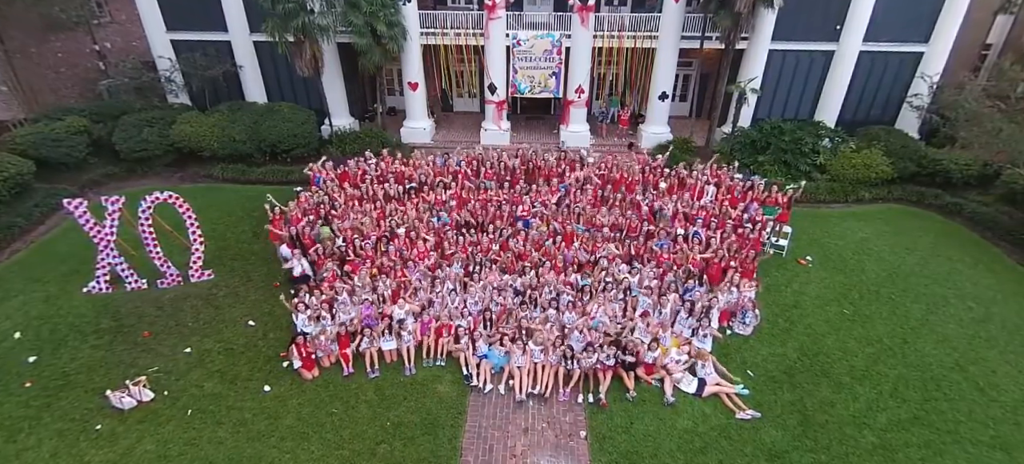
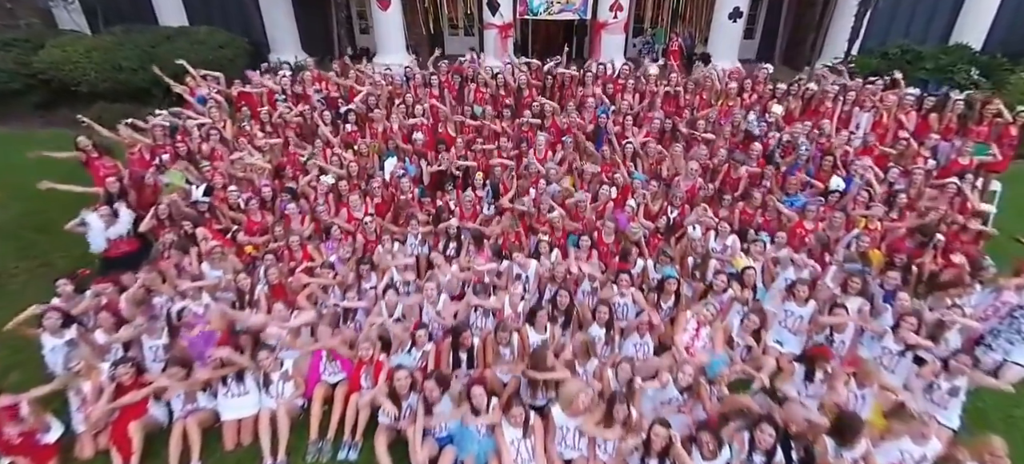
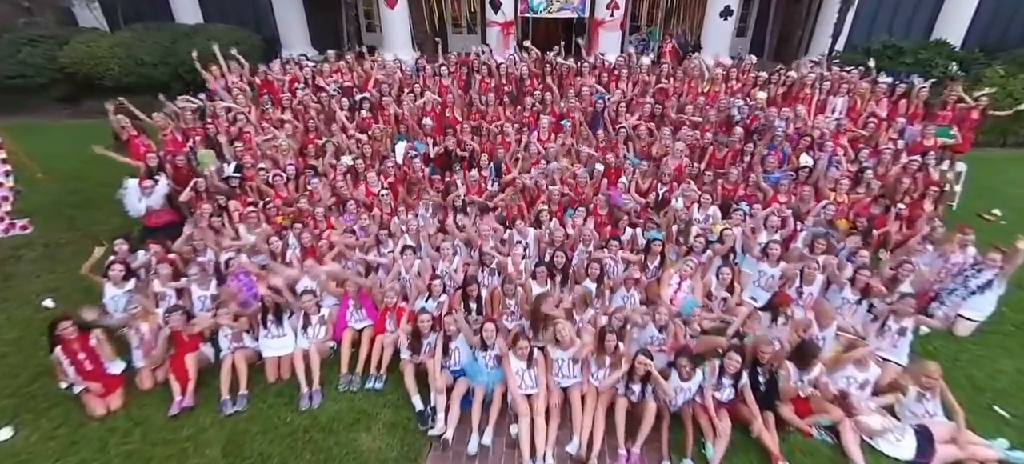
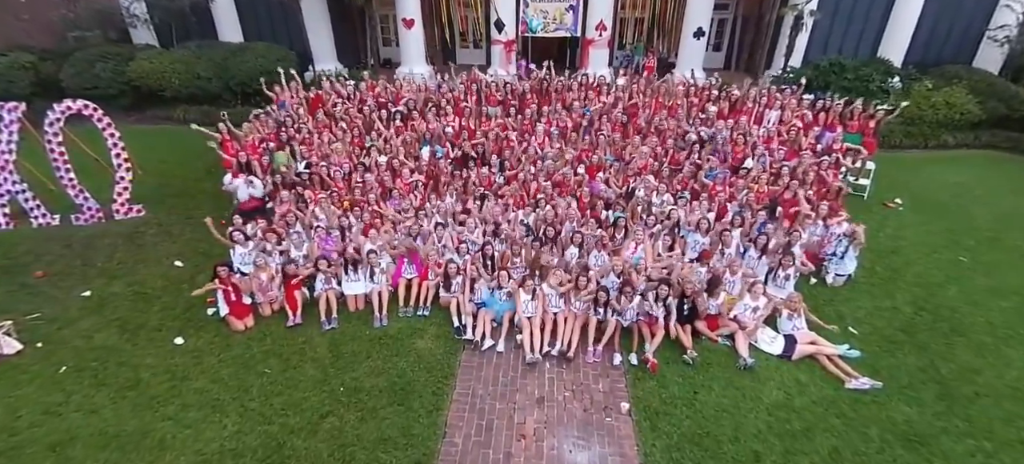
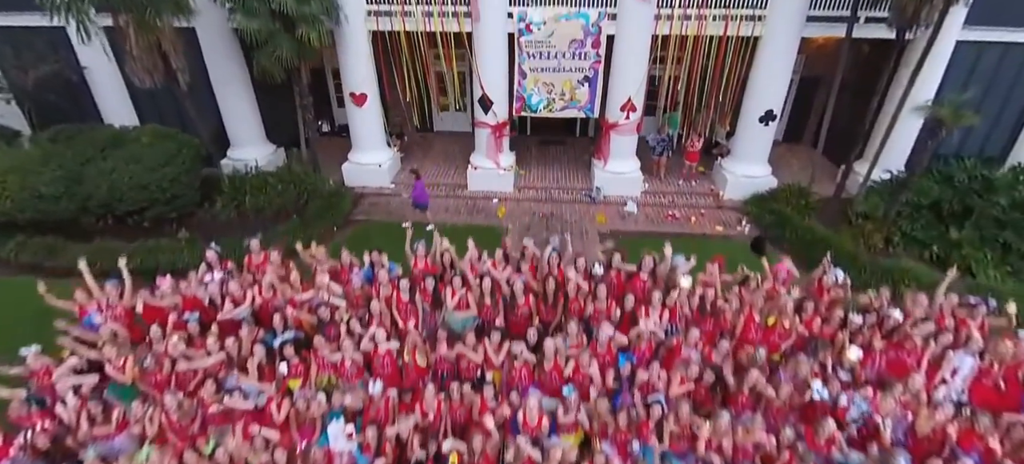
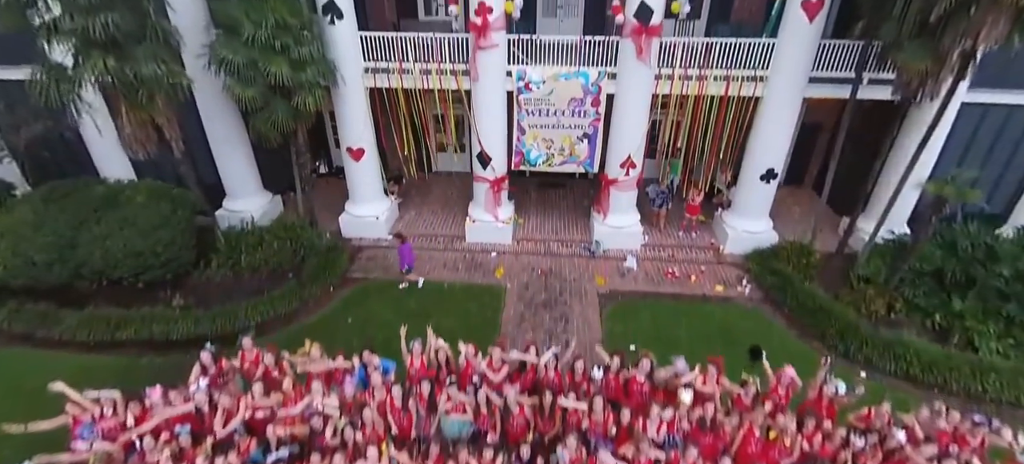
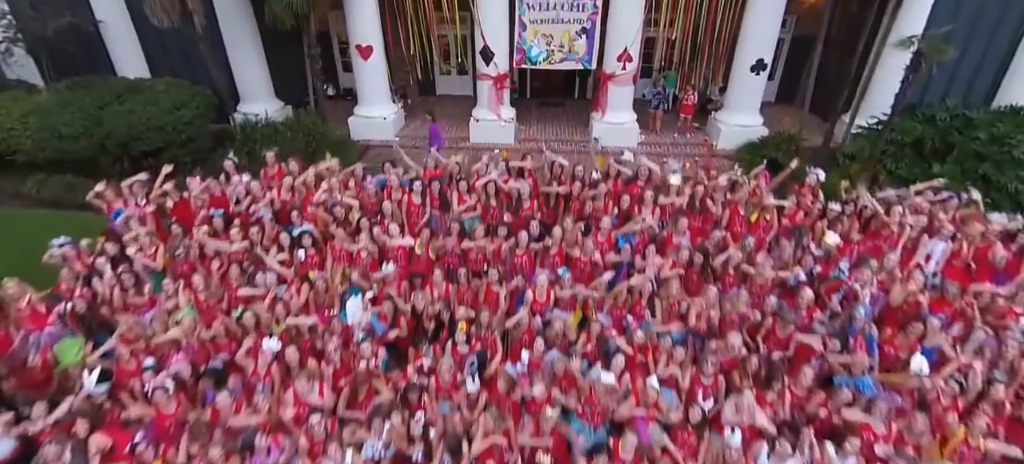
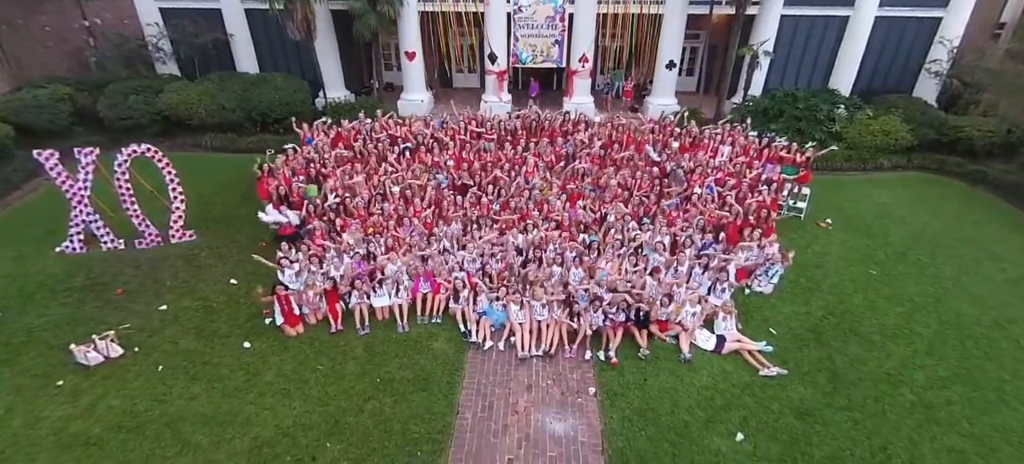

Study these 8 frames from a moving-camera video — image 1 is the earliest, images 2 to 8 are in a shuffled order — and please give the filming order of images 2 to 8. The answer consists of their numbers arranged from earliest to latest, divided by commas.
8, 4, 3, 2, 7, 5, 6
